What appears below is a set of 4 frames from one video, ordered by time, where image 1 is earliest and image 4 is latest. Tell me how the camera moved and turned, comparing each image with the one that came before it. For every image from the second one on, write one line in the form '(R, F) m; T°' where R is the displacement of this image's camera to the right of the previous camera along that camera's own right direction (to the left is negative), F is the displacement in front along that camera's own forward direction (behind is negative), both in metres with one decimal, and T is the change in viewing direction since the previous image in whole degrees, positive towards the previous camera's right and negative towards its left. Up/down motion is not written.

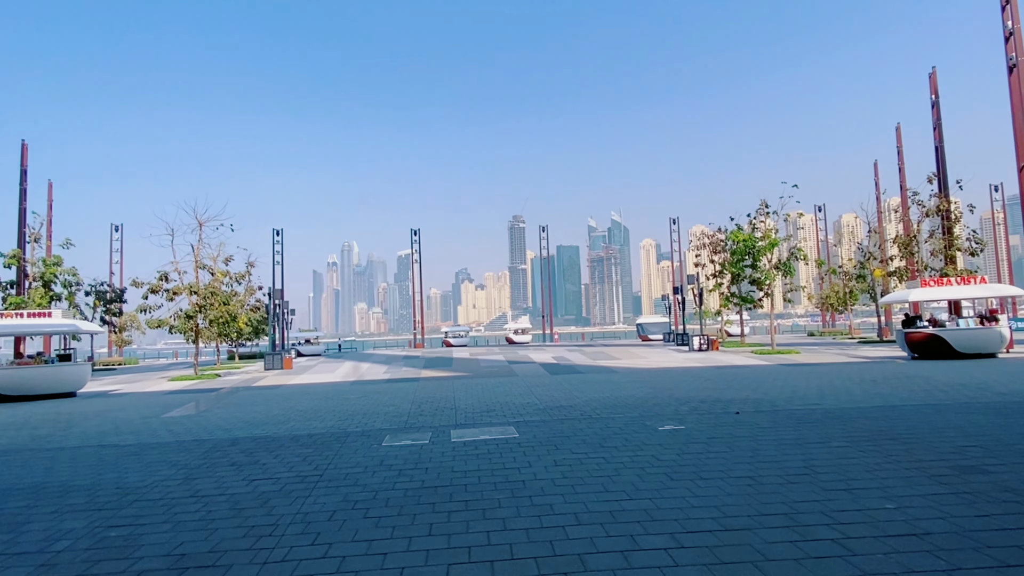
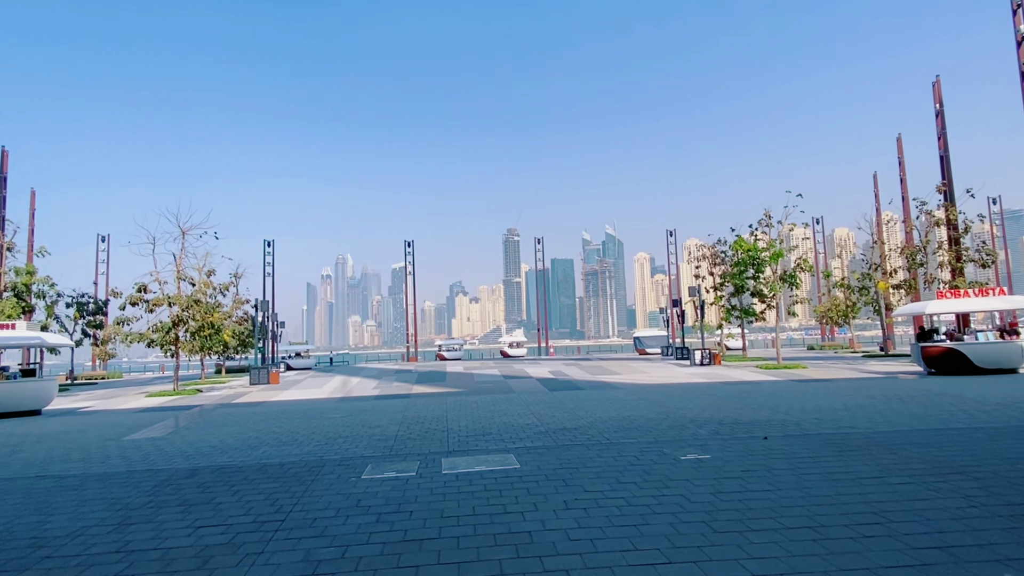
(-0.1, +1.1) m; +1°
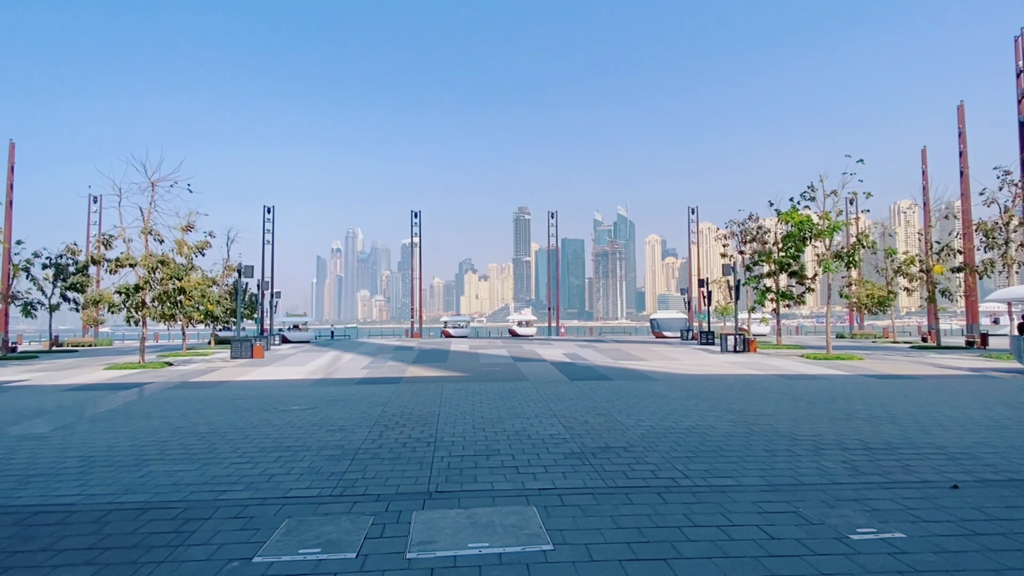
(-0.2, +3.6) m; -1°
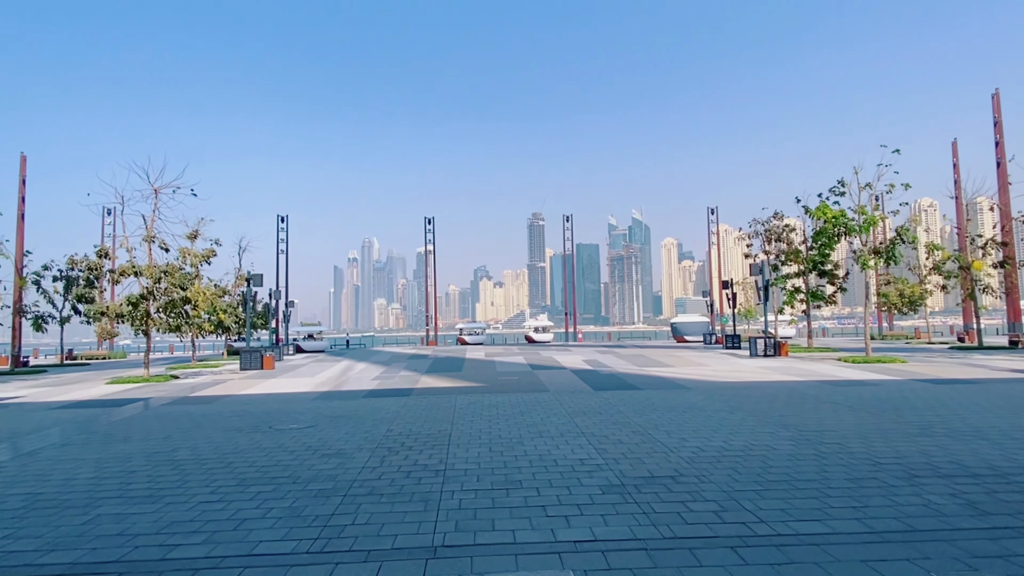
(-0.1, +1.2) m; -1°
